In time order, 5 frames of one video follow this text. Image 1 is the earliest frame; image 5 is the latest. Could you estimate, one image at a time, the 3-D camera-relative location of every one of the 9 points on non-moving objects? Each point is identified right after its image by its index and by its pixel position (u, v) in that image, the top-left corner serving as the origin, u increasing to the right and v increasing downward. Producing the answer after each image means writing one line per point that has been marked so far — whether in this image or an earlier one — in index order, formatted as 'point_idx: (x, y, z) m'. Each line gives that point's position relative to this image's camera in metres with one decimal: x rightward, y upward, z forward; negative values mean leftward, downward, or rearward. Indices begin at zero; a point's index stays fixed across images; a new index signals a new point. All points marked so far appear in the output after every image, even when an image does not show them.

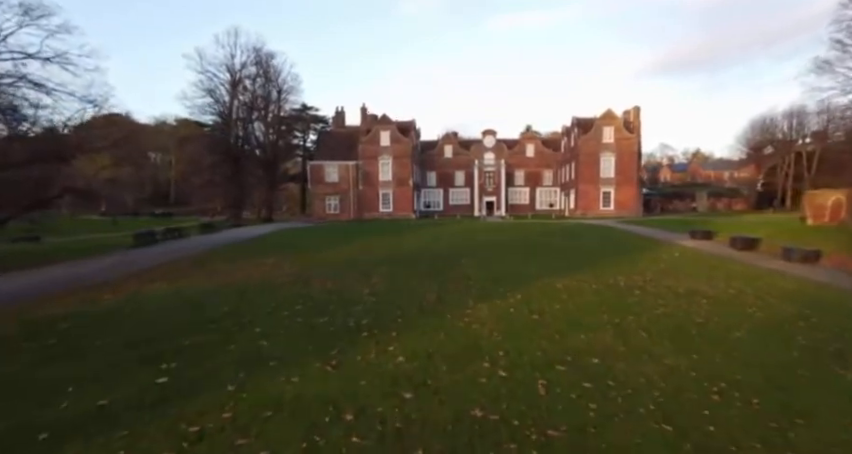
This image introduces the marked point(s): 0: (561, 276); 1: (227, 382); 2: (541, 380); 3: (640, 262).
0: (+4.8, -1.8, +16.5) m
1: (-3.1, -2.4, +7.3) m
2: (+1.8, -2.4, +7.5) m
3: (+9.0, -1.4, +19.3) m
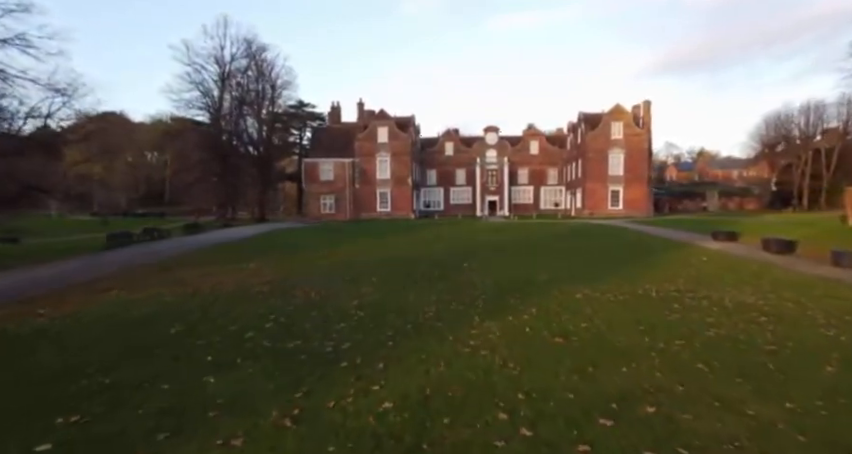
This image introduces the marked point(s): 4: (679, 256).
0: (+4.7, -1.8, +14.4) m
1: (-3.2, -2.4, +5.2) m
2: (+1.8, -2.5, +5.3) m
3: (+8.9, -1.5, +17.1) m
4: (+10.7, -1.2, +19.8) m
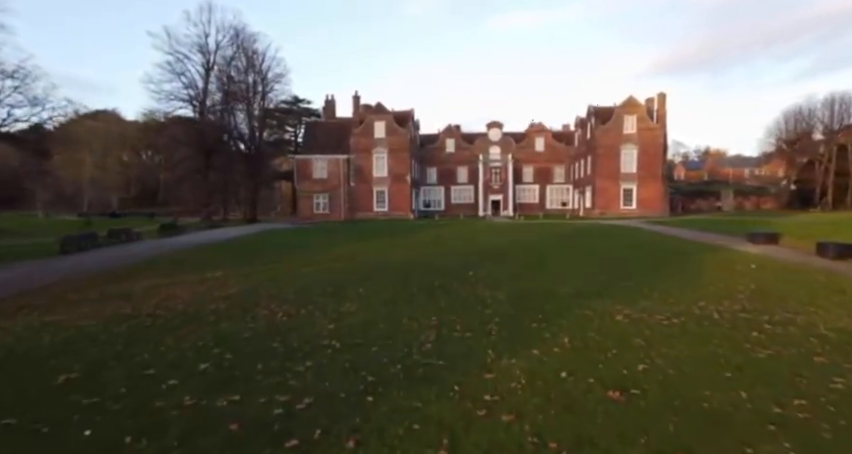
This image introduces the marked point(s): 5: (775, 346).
0: (+4.7, -1.8, +11.5) m
1: (-3.3, -2.5, +2.3) m
2: (+1.7, -2.5, +2.4) m
3: (+8.9, -1.5, +14.3) m
4: (+10.7, -1.3, +16.9) m
5: (+5.9, -2.0, +7.9) m
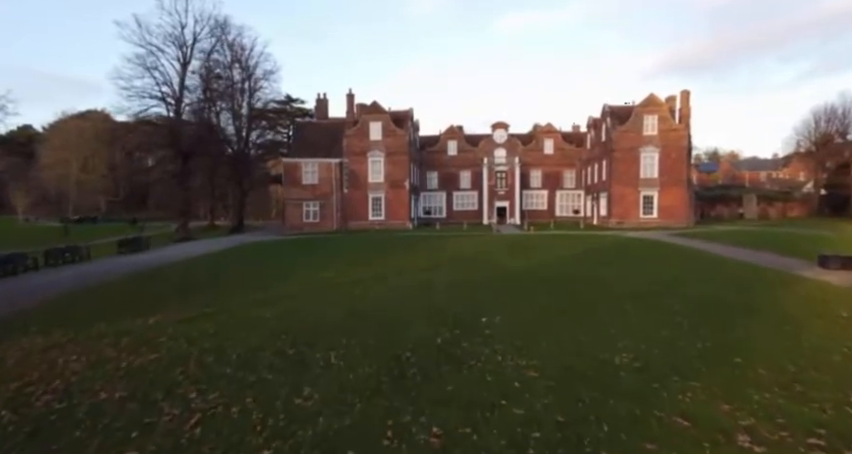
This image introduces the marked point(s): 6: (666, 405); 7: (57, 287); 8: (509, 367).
0: (+4.7, -2.6, +7.6) m
1: (-3.3, -3.2, -1.6) m
2: (+1.7, -3.3, -1.4) m
3: (+8.8, -2.3, +10.4) m
4: (+10.7, -2.1, +13.0) m
5: (+5.8, -2.8, +4.0) m
6: (+3.5, -2.7, +7.0) m
7: (-14.6, -2.4, +18.4) m
8: (+1.5, -2.6, +8.7) m
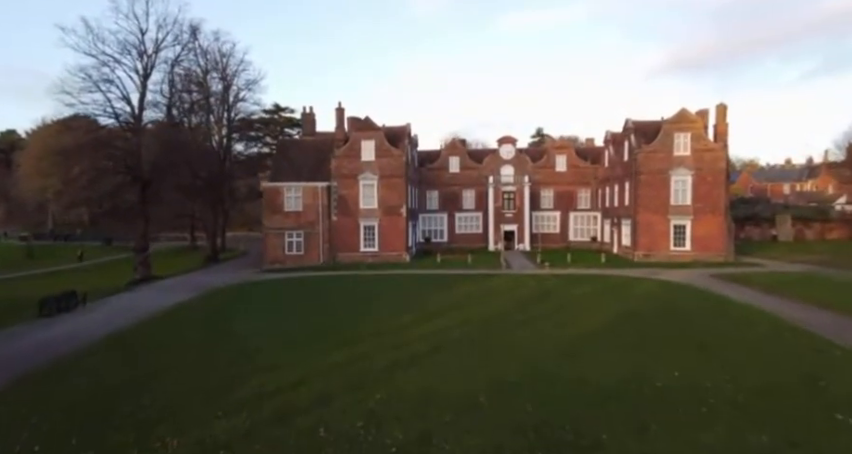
0: (+4.6, -5.1, +2.7) m
1: (-3.4, -5.8, -6.5) m
2: (+1.6, -5.8, -6.4) m
3: (+8.8, -4.8, +5.5) m
4: (+10.6, -4.6, +8.1) m
5: (+5.8, -5.3, -0.9) m
6: (+3.5, -5.2, +2.1) m
7: (-14.6, -5.0, +13.5) m
8: (+1.5, -5.1, +3.7) m
